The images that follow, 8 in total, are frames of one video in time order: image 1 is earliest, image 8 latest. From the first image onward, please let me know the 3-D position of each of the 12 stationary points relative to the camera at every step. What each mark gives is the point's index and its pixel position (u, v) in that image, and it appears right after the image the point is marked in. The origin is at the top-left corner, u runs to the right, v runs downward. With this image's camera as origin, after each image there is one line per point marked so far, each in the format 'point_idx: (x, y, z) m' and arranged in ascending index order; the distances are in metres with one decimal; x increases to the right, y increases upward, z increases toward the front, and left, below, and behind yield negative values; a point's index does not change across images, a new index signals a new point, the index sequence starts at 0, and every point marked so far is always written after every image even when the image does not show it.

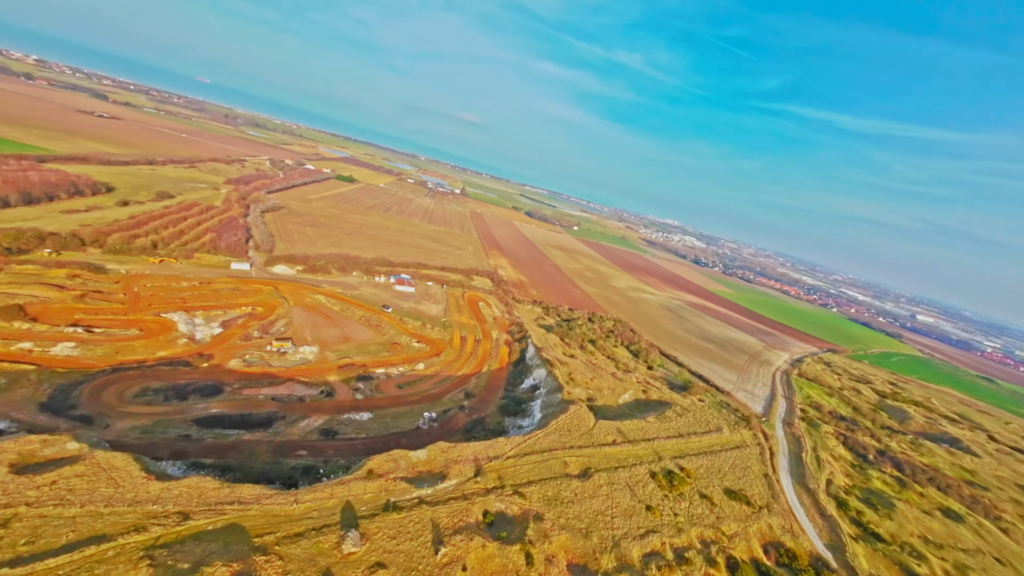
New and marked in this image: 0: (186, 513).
0: (-18.4, -12.8, +19.5) m
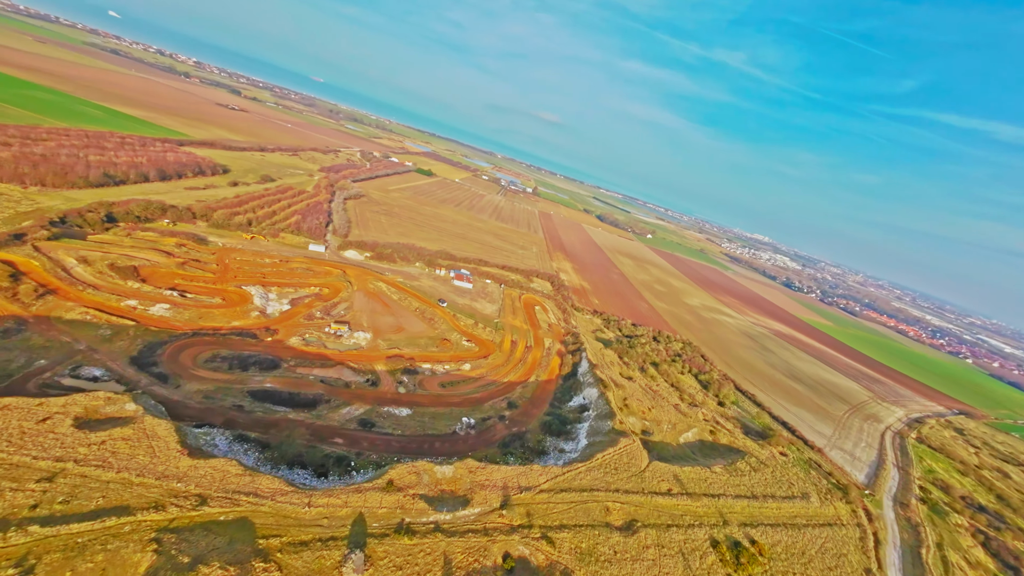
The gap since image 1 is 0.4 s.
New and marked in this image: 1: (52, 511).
0: (-17.2, -11.7, +19.3) m
1: (-21.9, -10.6, +16.5) m
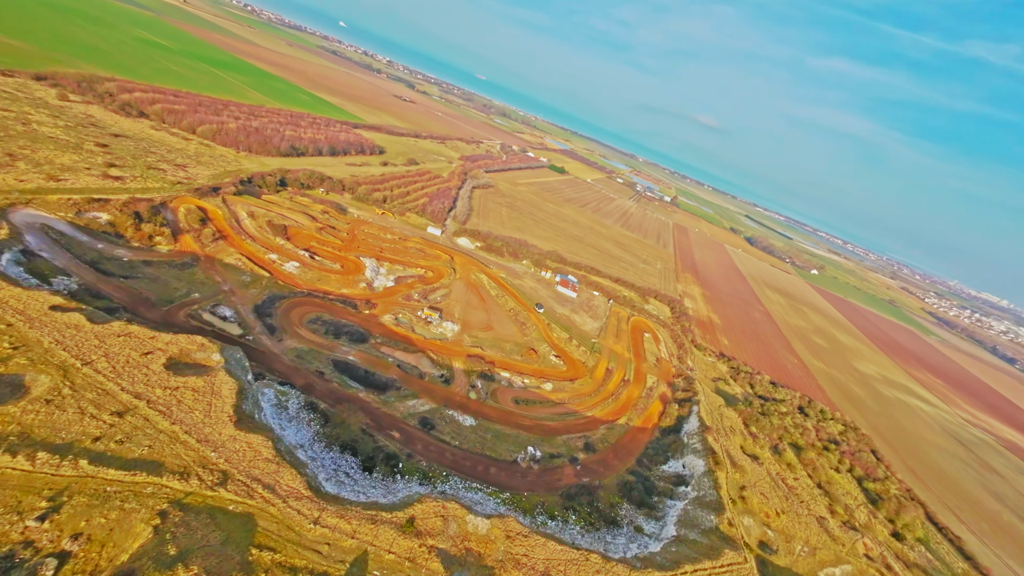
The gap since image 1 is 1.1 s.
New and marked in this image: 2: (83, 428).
0: (-15.2, -10.1, +18.5) m
1: (-20.3, -8.0, +17.3) m
2: (-21.9, -7.1, +17.6) m
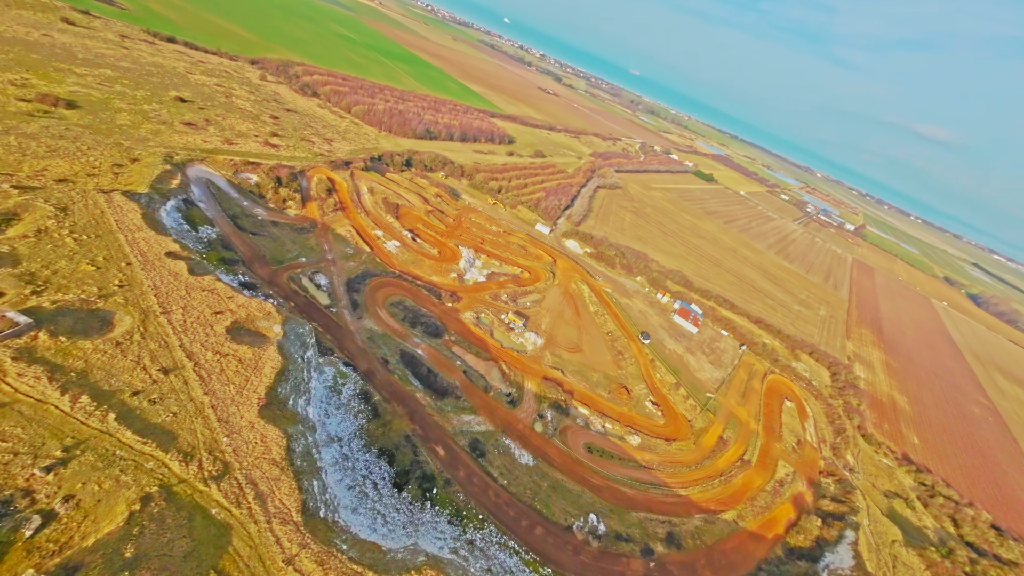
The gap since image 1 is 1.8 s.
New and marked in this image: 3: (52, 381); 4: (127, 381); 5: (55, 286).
0: (-13.8, -8.9, +16.8) m
1: (-18.5, -5.8, +17.1) m
2: (-19.7, -4.6, +17.9) m
3: (-21.6, -4.3, +16.3) m
4: (-19.7, -4.8, +17.7) m
5: (-25.6, +0.1, +19.4) m
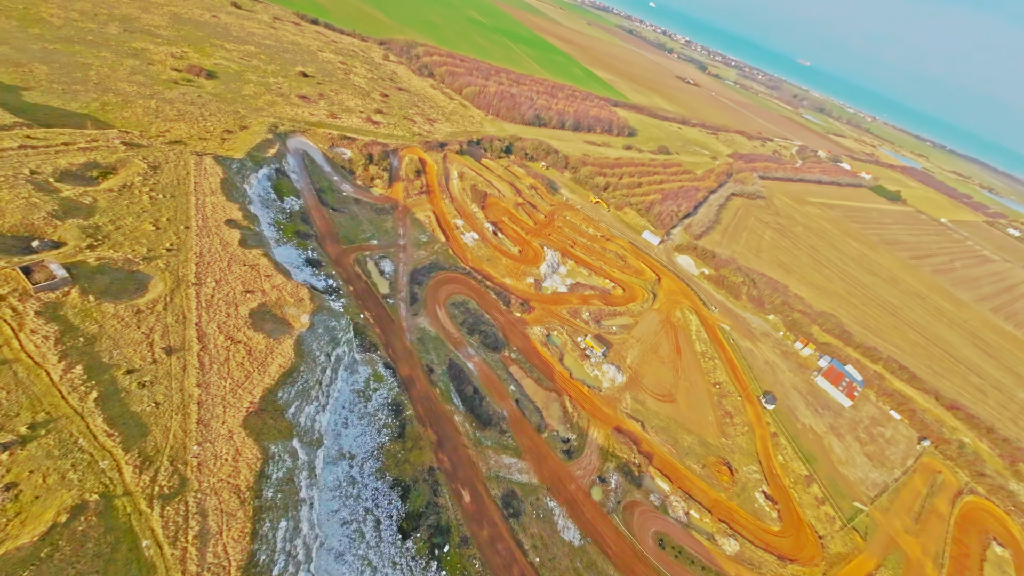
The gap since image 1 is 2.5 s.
0: (-13.4, -8.2, +13.9) m
1: (-17.3, -4.4, +15.3) m
2: (-17.9, -3.1, +16.3) m
3: (-20.1, -2.4, +15.3) m
4: (-18.0, -3.2, +16.2) m
5: (-22.3, +2.6, +19.3) m
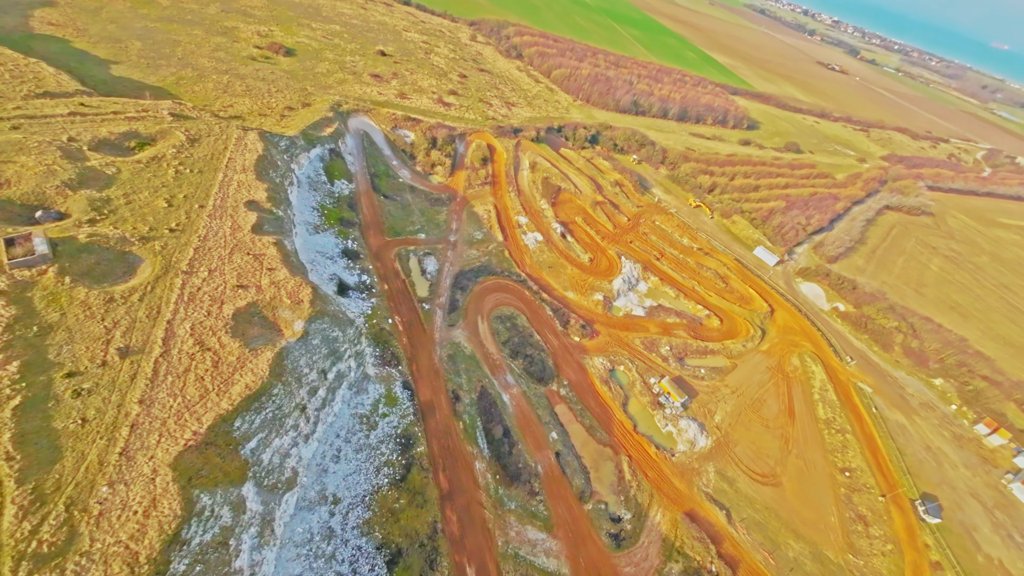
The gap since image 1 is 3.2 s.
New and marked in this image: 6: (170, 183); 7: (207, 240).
0: (-13.7, -8.2, +10.5) m
1: (-16.7, -4.0, +12.7) m
2: (-17.0, -2.6, +13.8) m
3: (-19.3, -1.6, +13.3) m
4: (-17.1, -2.7, +13.7) m
5: (-20.0, +3.6, +17.4) m
6: (-19.6, +6.0, +19.8) m
7: (-16.1, +2.6, +18.4) m
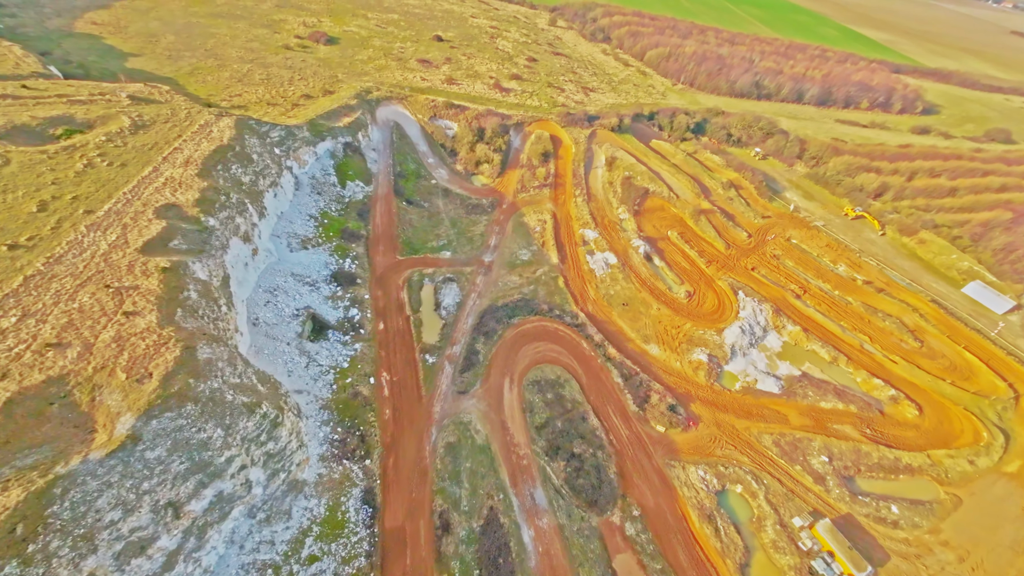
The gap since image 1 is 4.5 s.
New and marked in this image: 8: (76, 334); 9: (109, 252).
0: (-15.6, -9.7, +3.6) m
1: (-17.8, -5.4, +6.4) m
2: (-17.8, -4.0, +7.6) m
3: (-20.0, -3.0, +7.6) m
4: (-17.9, -4.1, +7.5) m
5: (-19.4, +2.1, +11.9) m
6: (-18.4, +4.5, +14.2) m
7: (-15.5, +0.9, +12.0) m
8: (-13.2, -1.4, +10.8) m
9: (-14.6, +1.3, +12.7) m
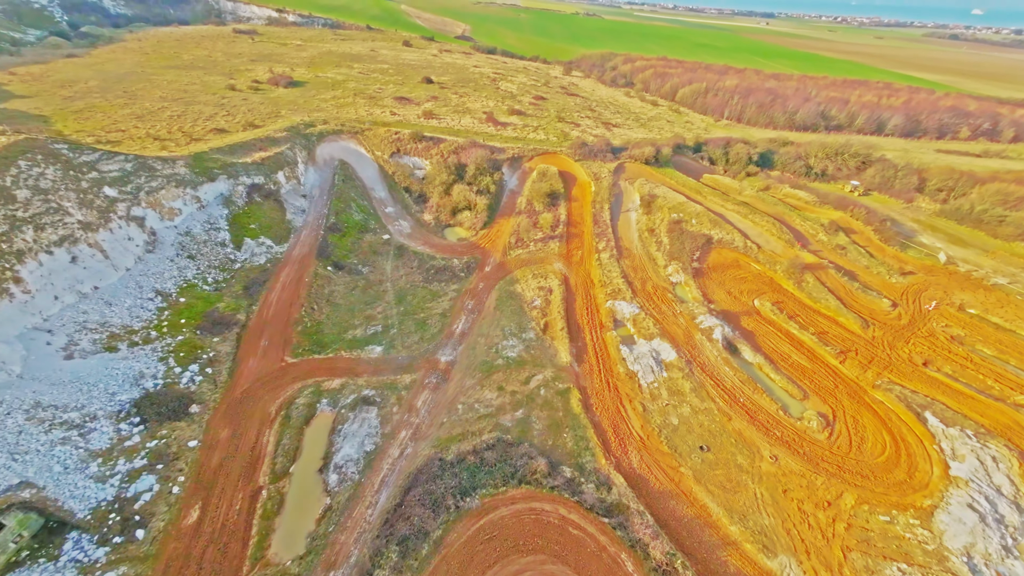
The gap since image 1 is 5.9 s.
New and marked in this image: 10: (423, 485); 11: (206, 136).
0: (-18.6, -11.0, -7.5) m
1: (-20.5, -7.3, -3.7) m
2: (-20.4, -6.1, -2.3) m
3: (-22.6, -5.2, -1.9) m
4: (-20.5, -6.2, -2.4) m
5: (-21.7, -0.9, +3.2) m
6: (-20.4, +1.0, +5.8) m
7: (-17.8, -2.0, +2.7) m
8: (-15.6, -4.0, +0.8) m
9: (-16.8, -1.7, +3.3) m
10: (-2.7, -5.8, +9.9) m
11: (-17.2, +8.6, +19.5) m
